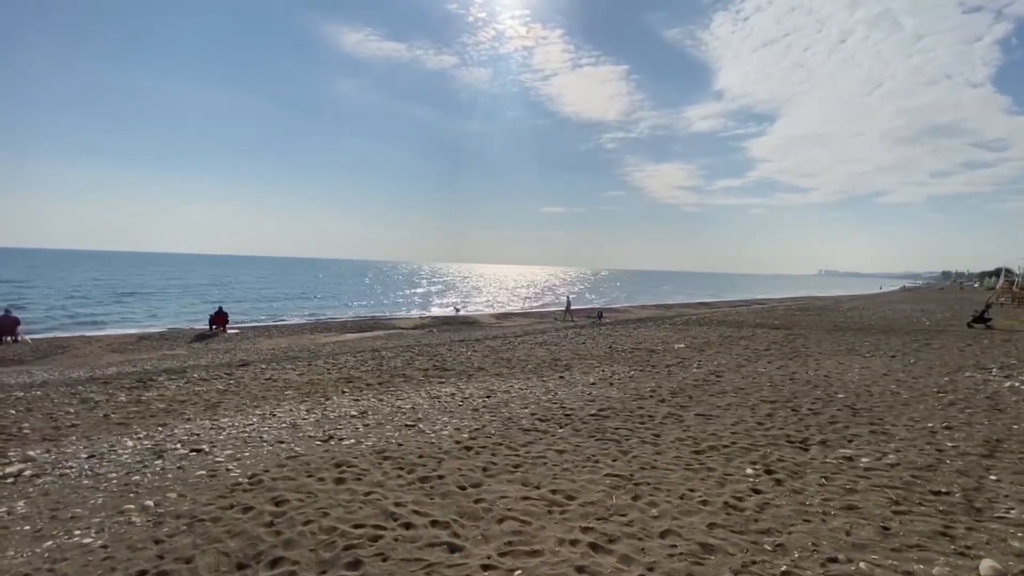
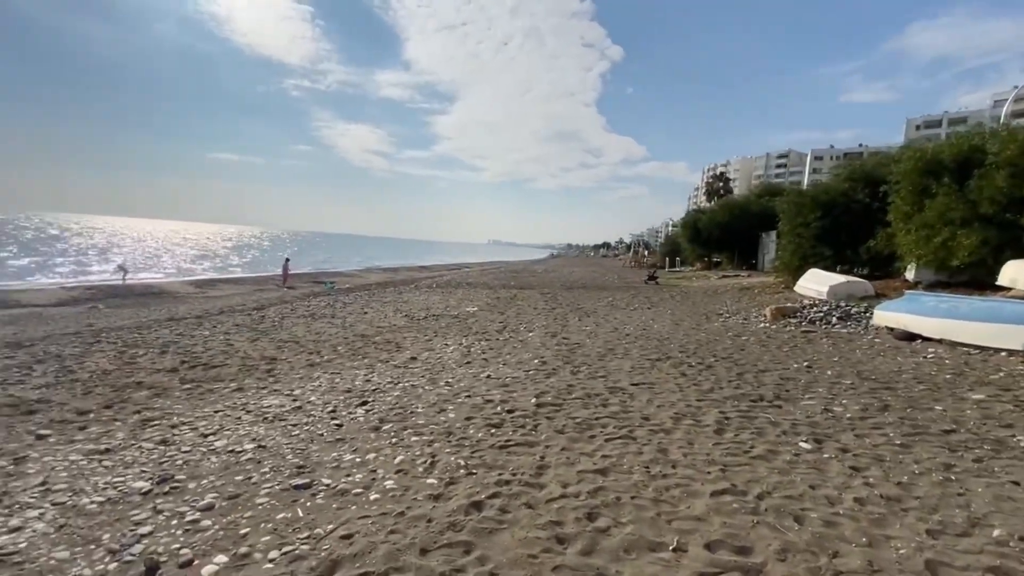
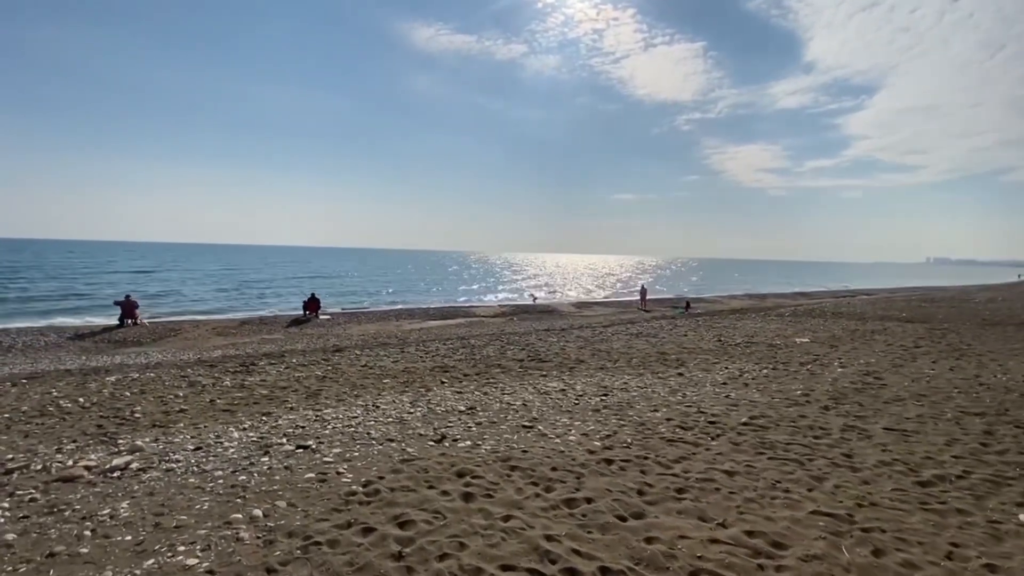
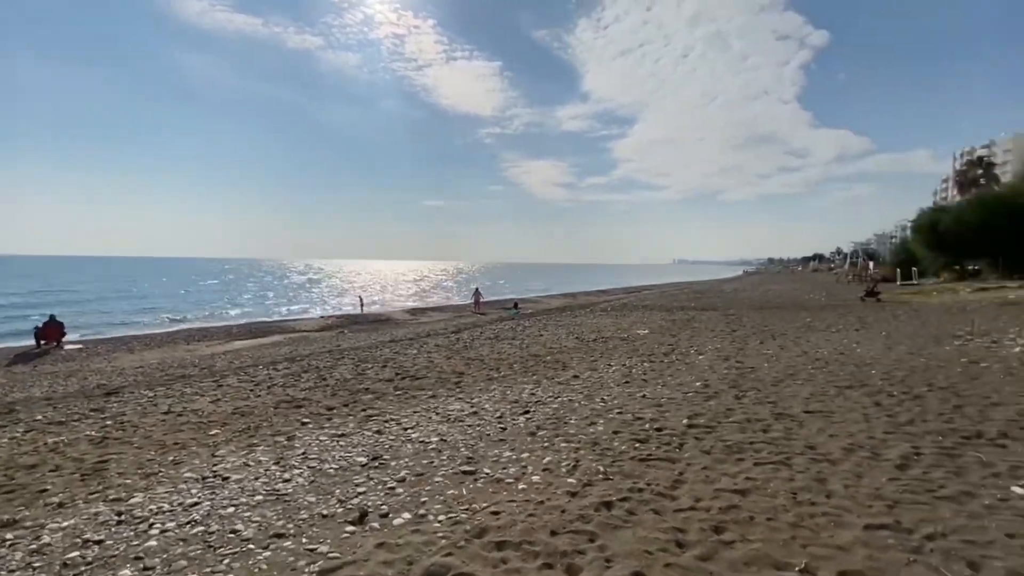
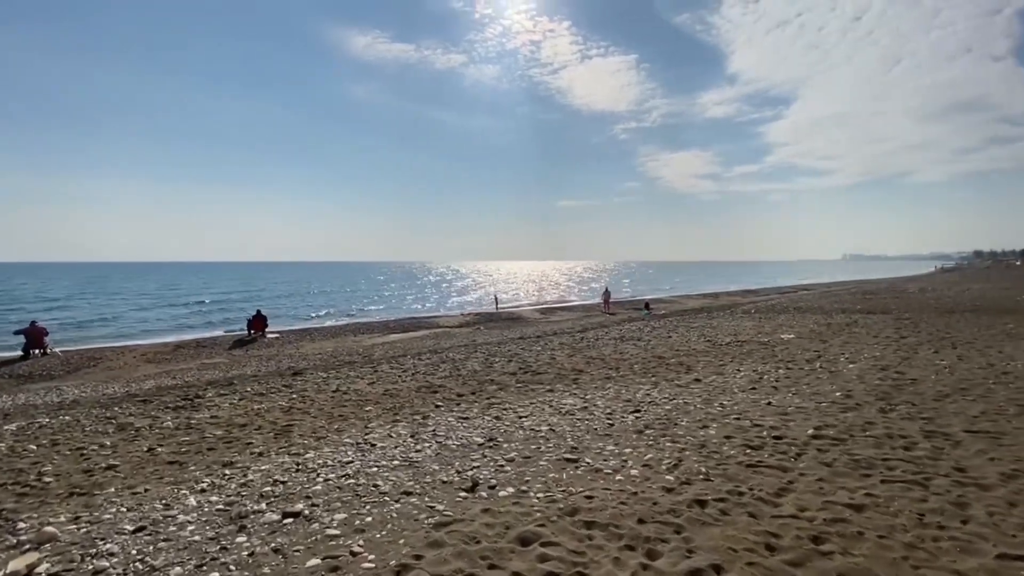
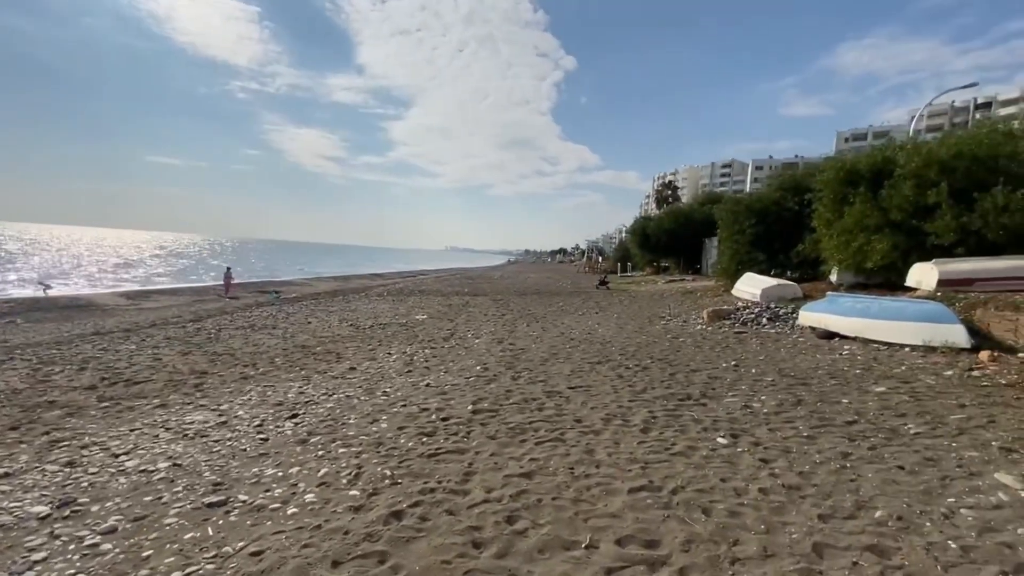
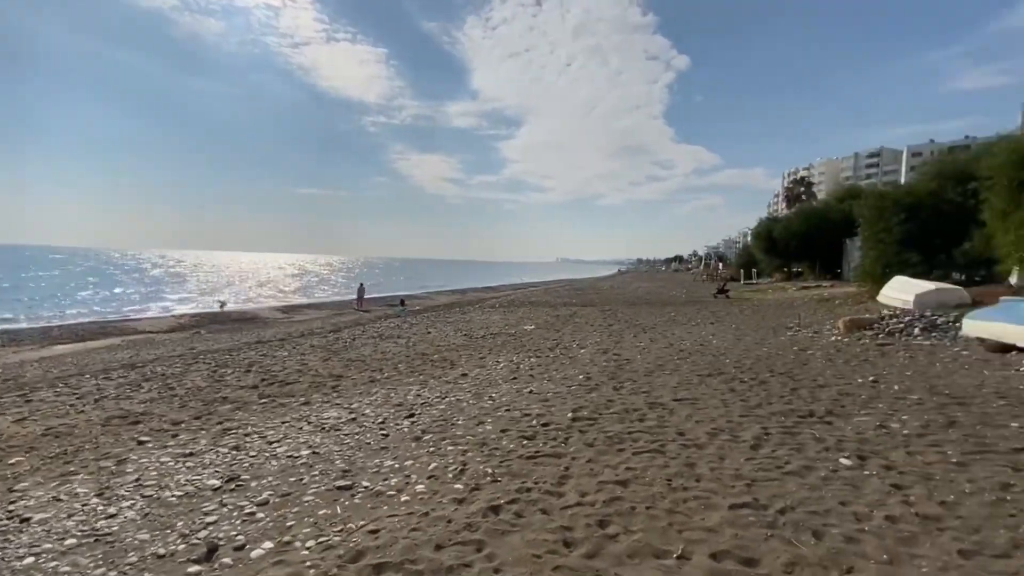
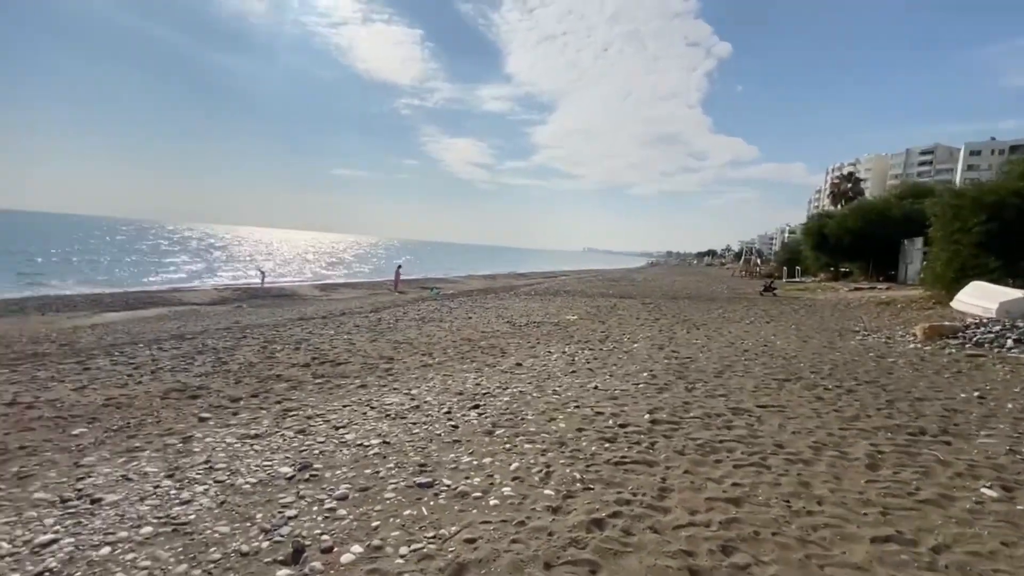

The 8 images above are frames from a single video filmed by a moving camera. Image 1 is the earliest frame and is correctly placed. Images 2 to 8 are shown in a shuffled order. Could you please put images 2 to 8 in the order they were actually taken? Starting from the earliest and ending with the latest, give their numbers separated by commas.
3, 5, 4, 7, 6, 2, 8
